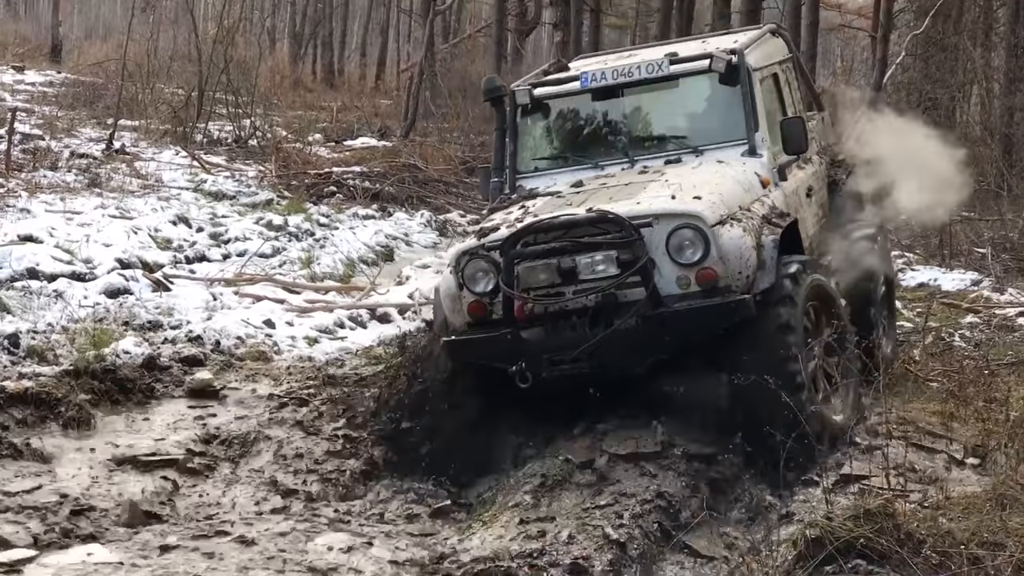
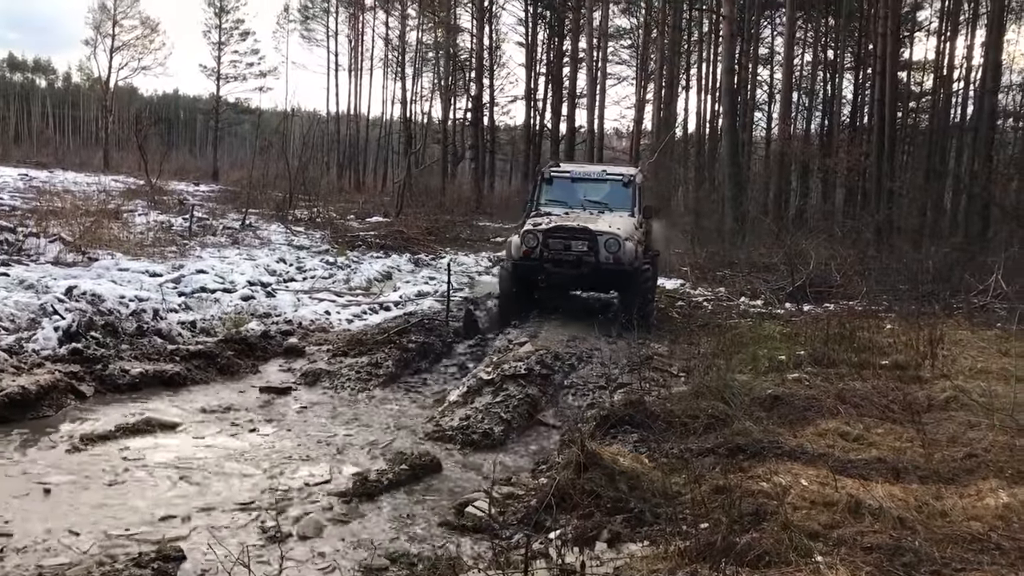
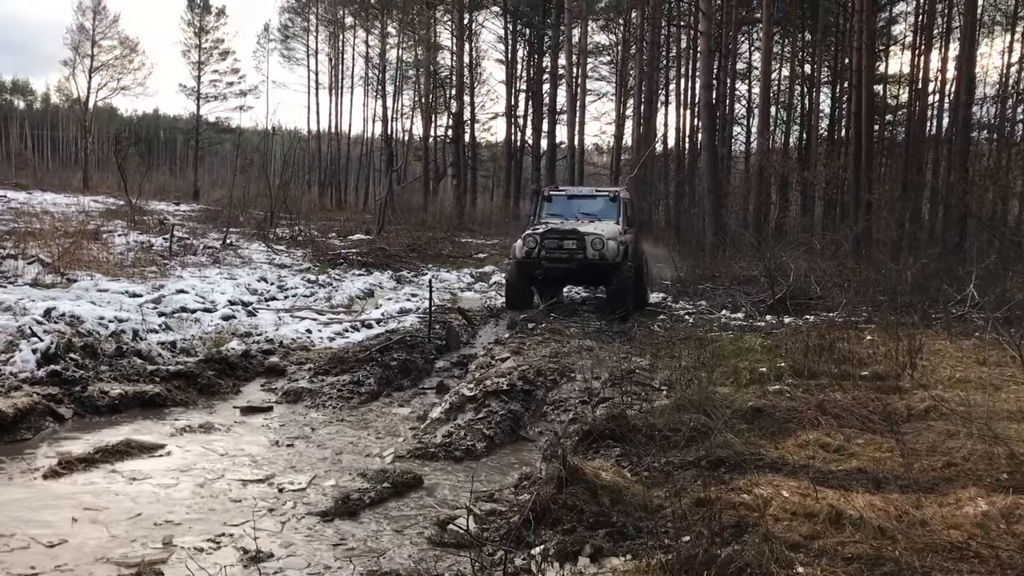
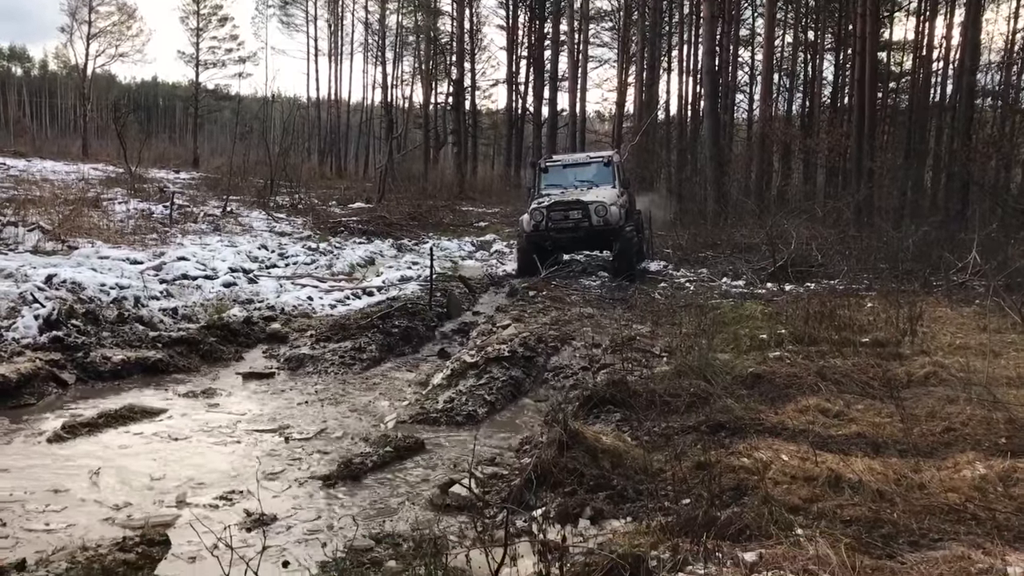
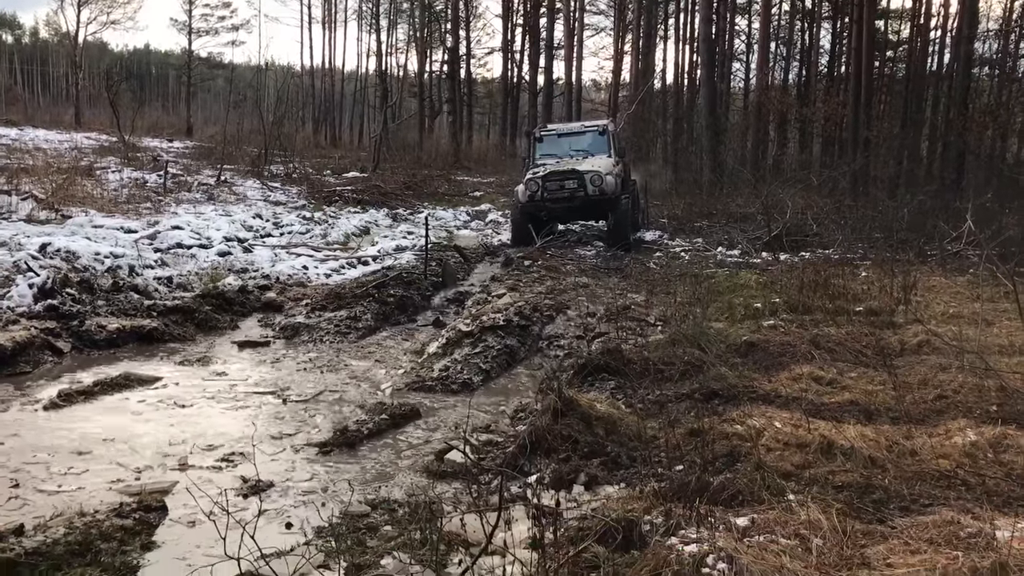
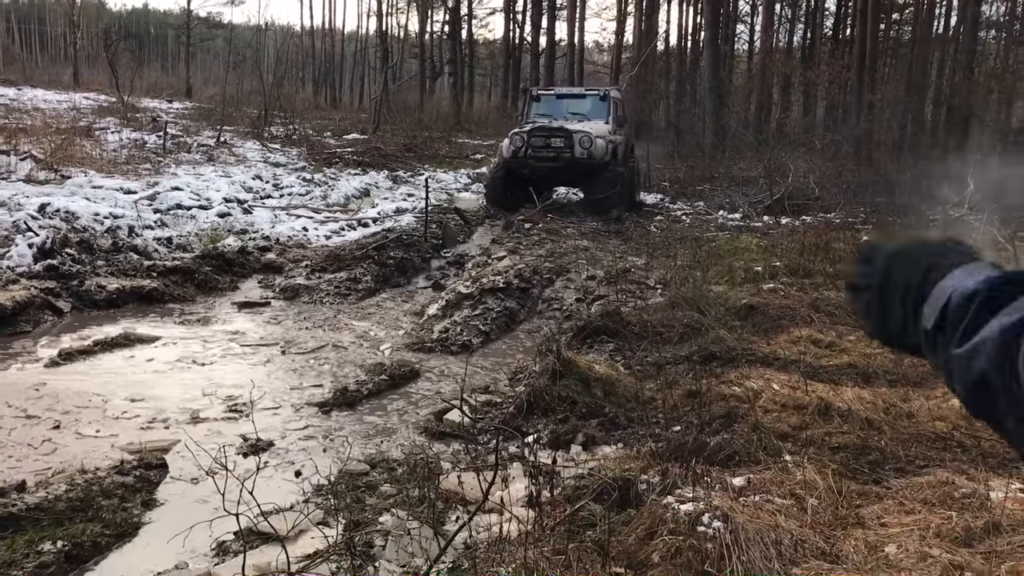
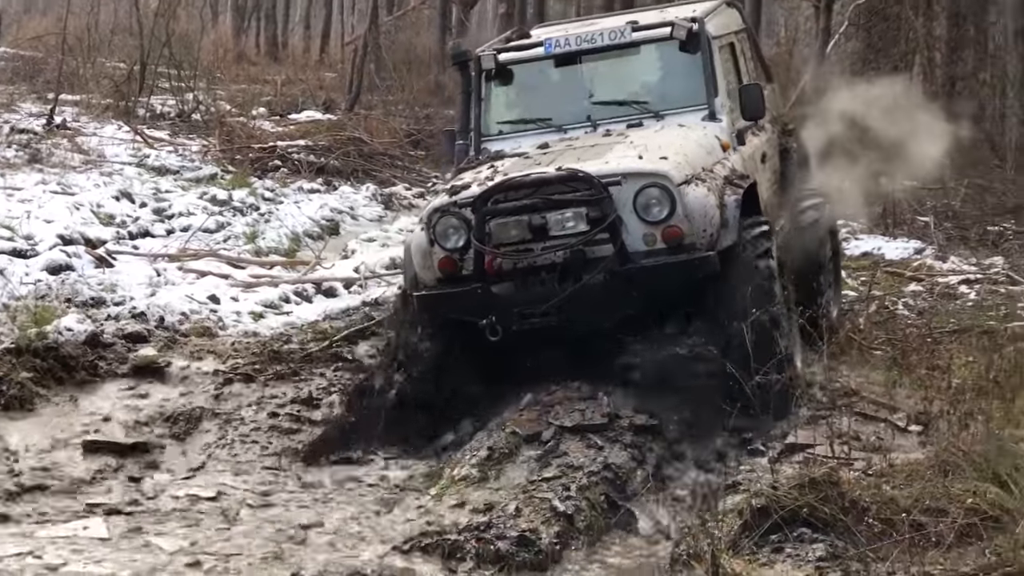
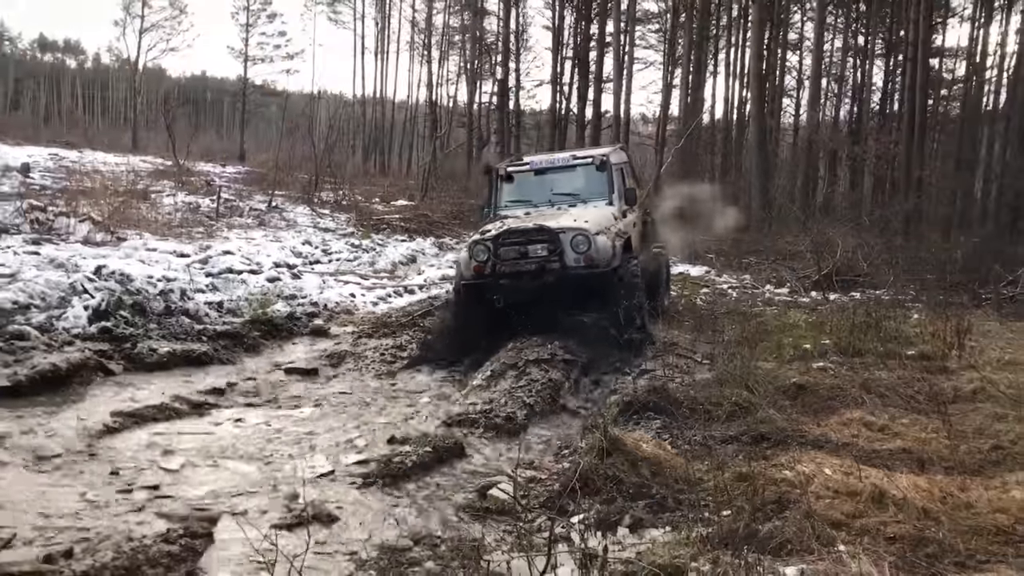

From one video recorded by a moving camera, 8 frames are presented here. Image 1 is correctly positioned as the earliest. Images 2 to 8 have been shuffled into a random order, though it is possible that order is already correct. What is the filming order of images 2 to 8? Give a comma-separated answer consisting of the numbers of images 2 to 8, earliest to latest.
7, 8, 2, 3, 4, 5, 6
